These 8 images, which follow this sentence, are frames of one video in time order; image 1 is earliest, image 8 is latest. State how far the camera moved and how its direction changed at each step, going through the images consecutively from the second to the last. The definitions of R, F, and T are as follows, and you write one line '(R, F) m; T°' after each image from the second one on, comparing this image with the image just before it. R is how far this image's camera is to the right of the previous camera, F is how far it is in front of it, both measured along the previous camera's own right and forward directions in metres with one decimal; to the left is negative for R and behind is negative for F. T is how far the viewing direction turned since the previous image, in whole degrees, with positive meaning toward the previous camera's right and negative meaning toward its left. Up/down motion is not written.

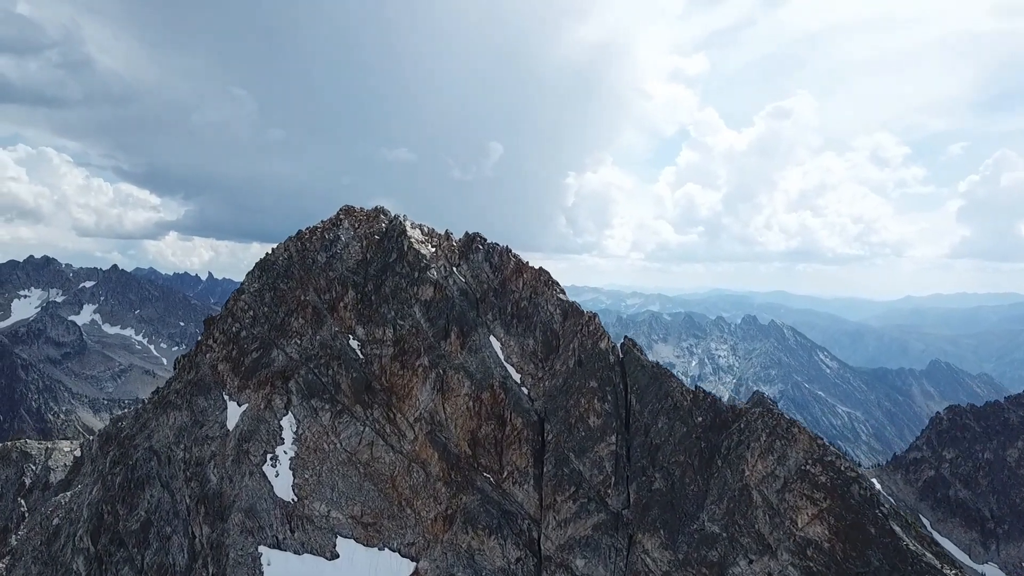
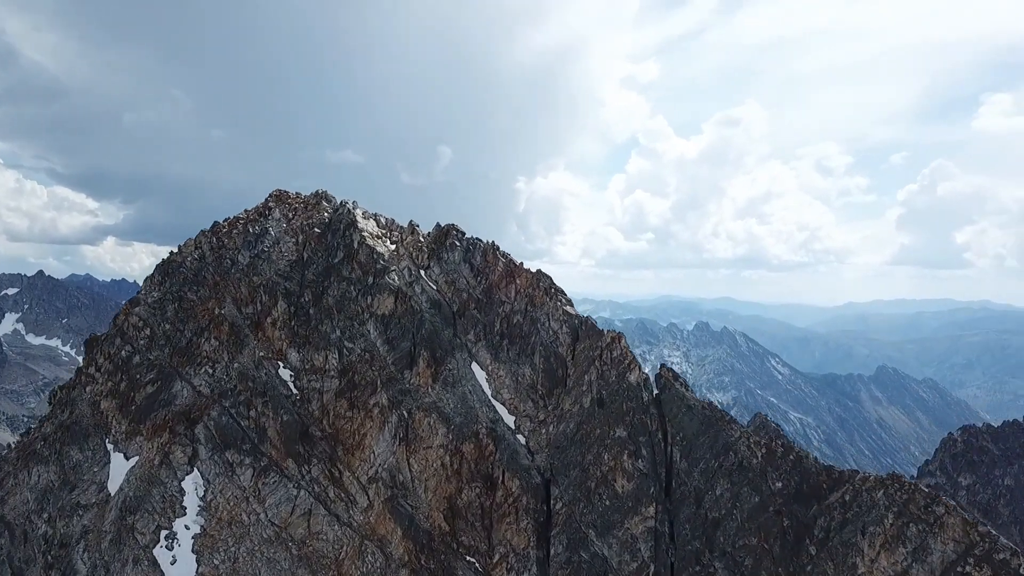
(-4.5, +33.5) m; +3°
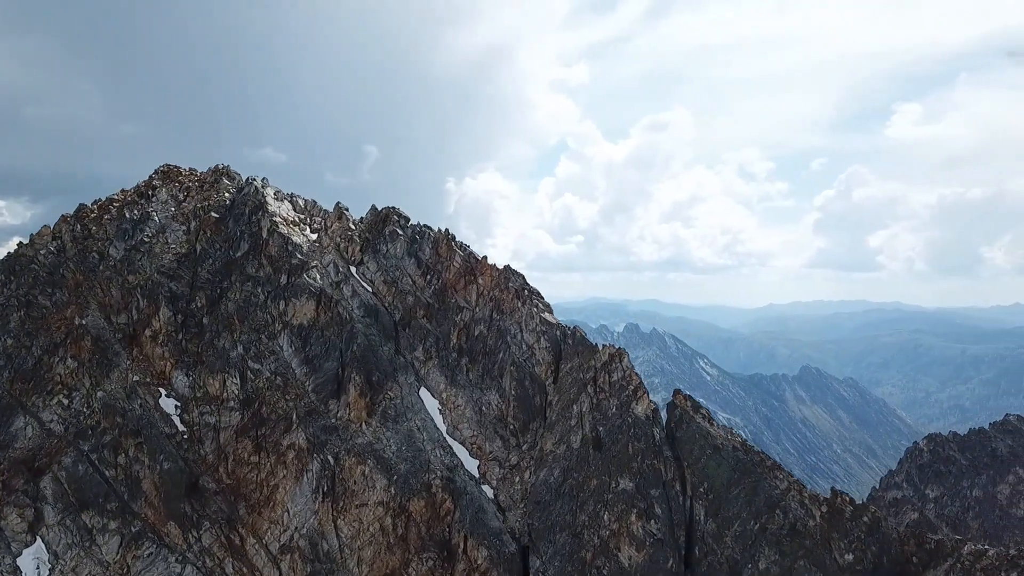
(-2.7, +22.5) m; +5°
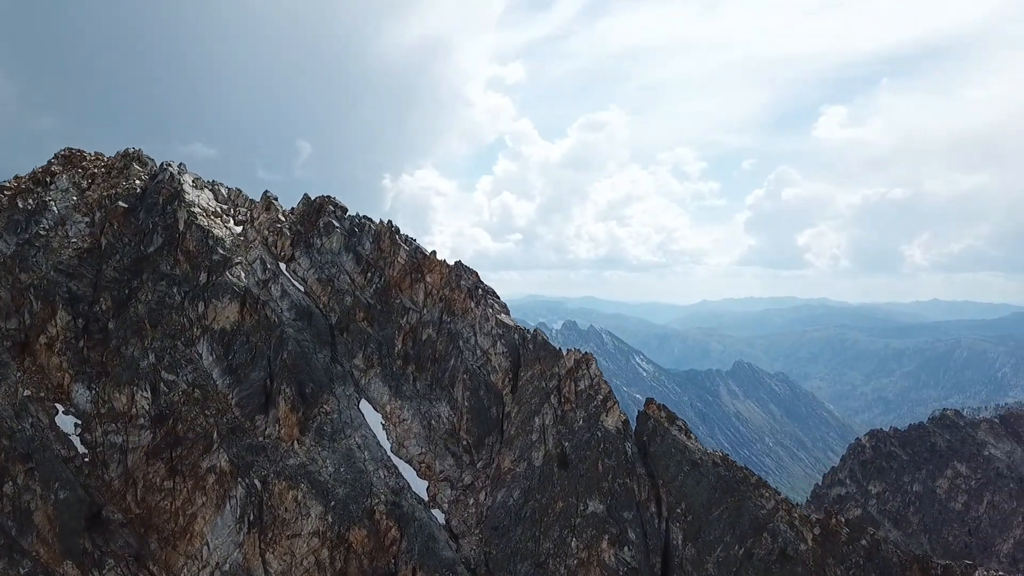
(-1.1, +7.5) m; +4°
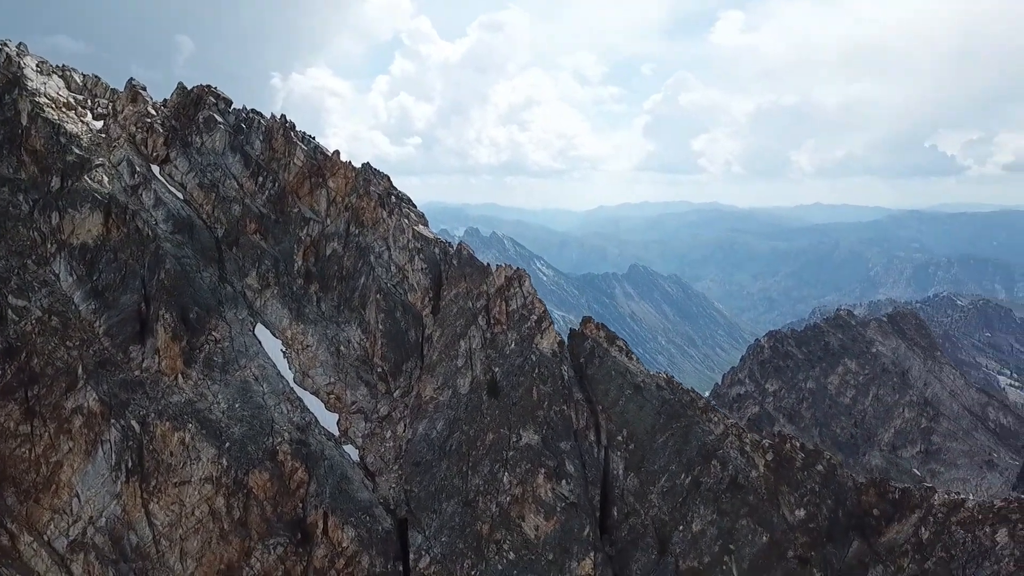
(-1.2, +7.4) m; +7°
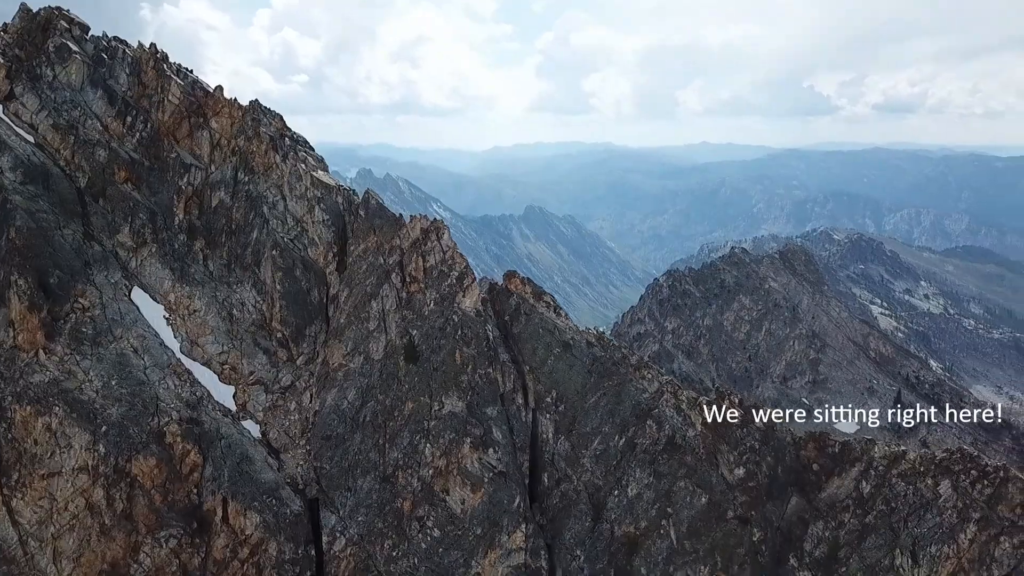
(-1.1, +4.8) m; +7°
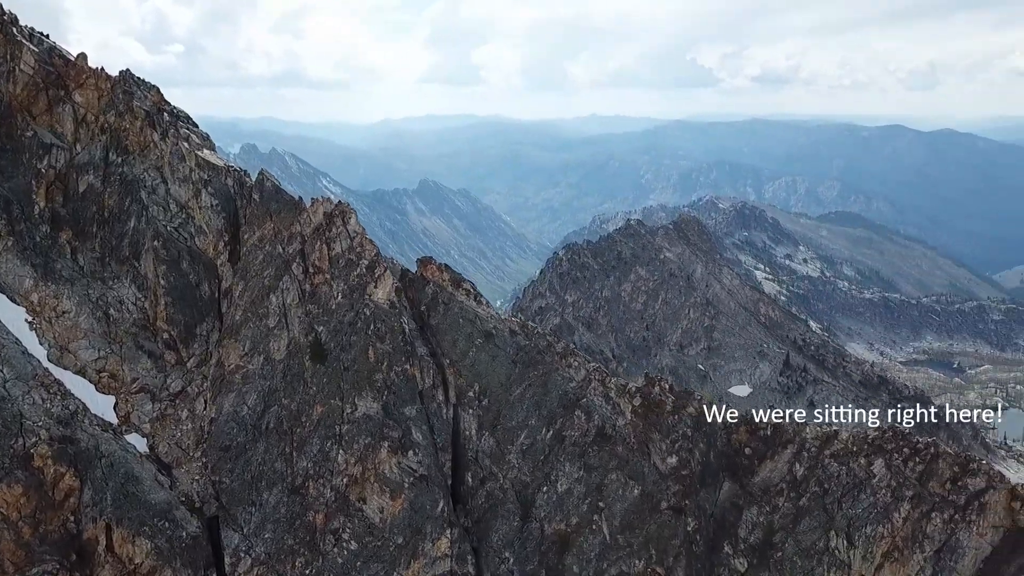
(-1.0, +3.4) m; +7°
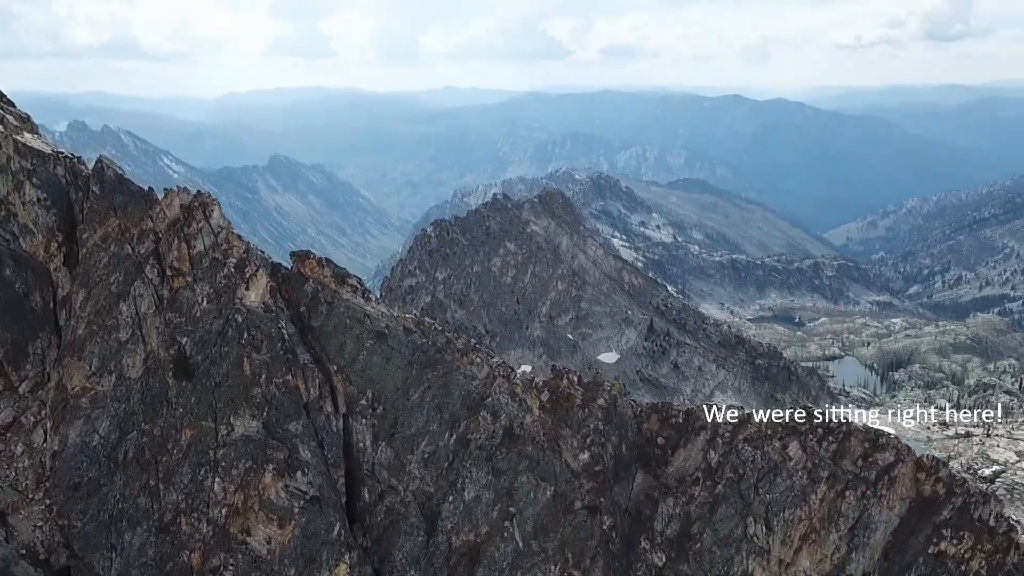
(-1.4, +3.9) m; +10°
